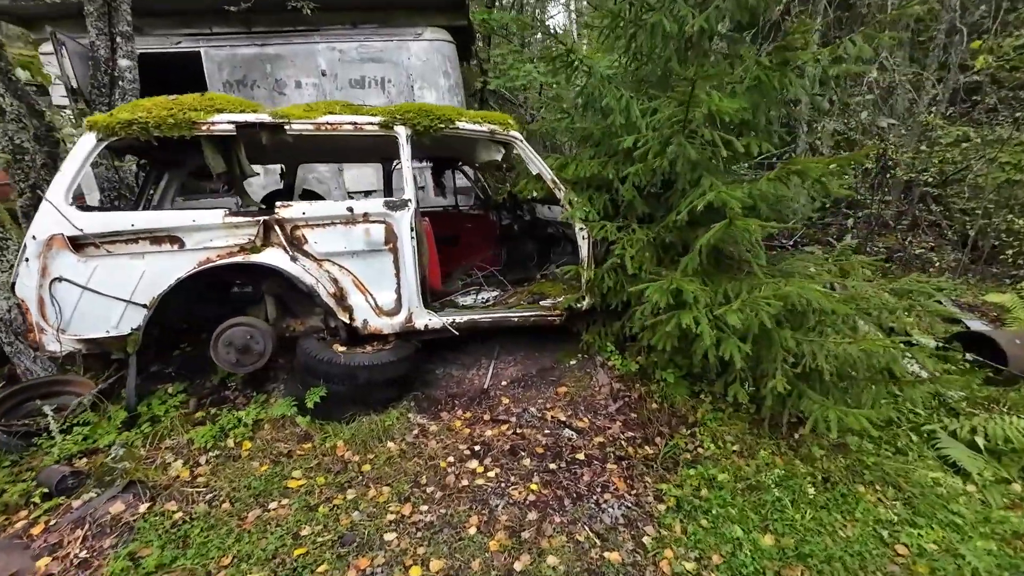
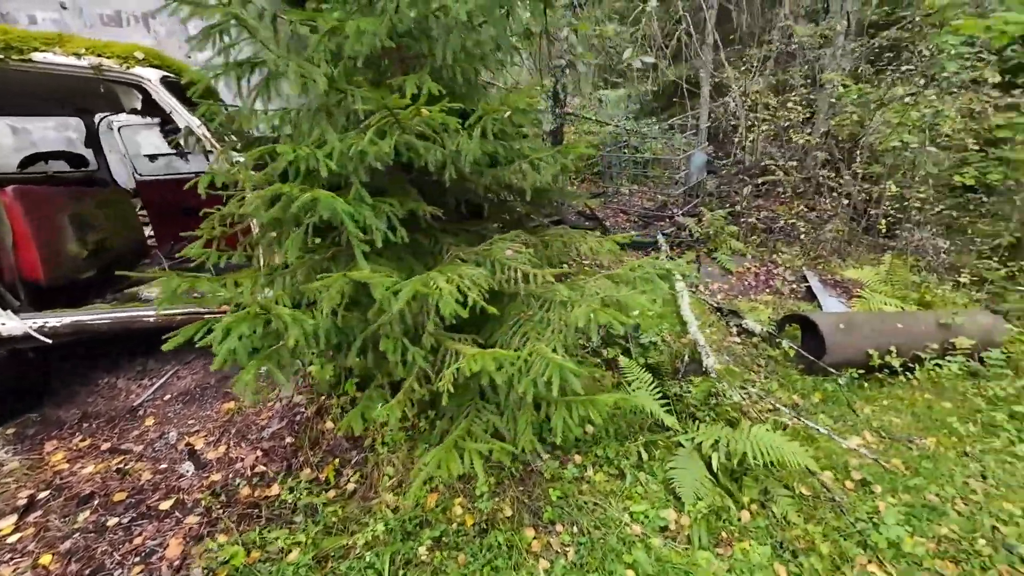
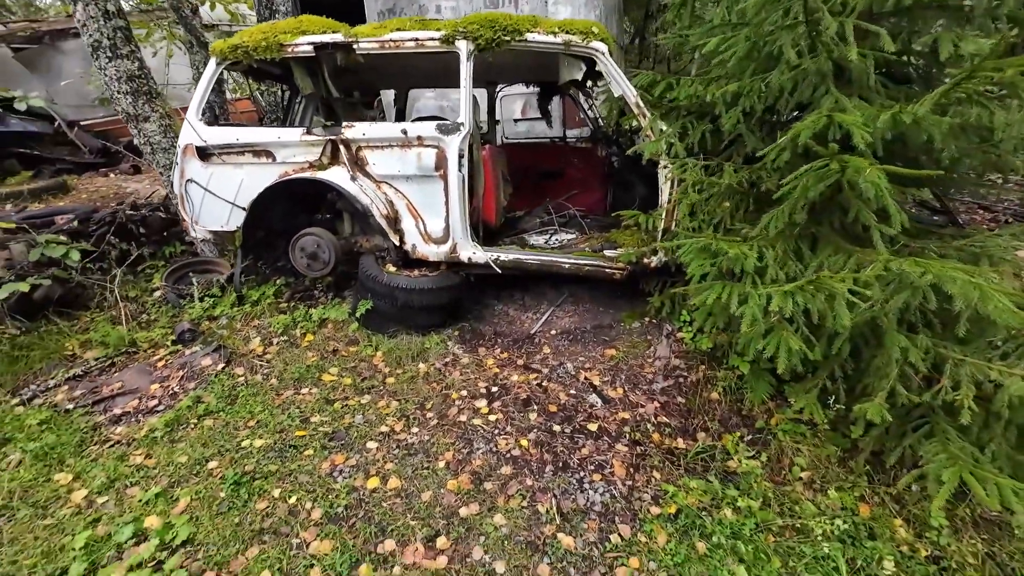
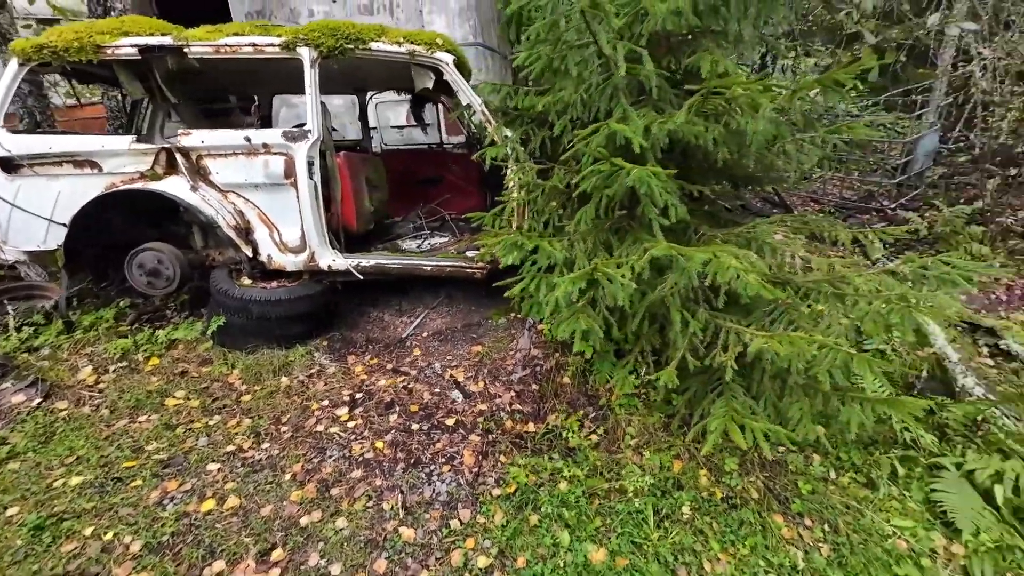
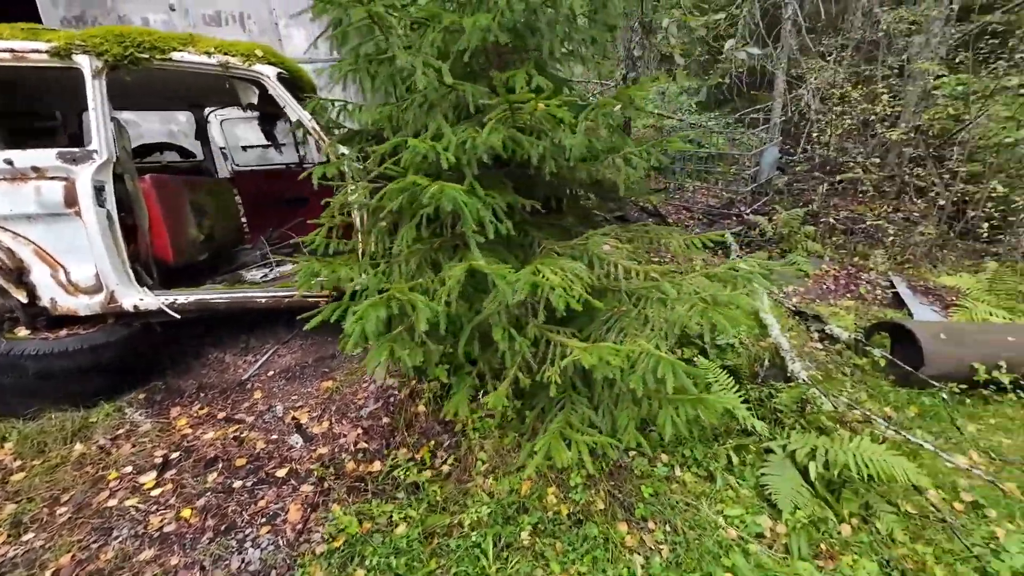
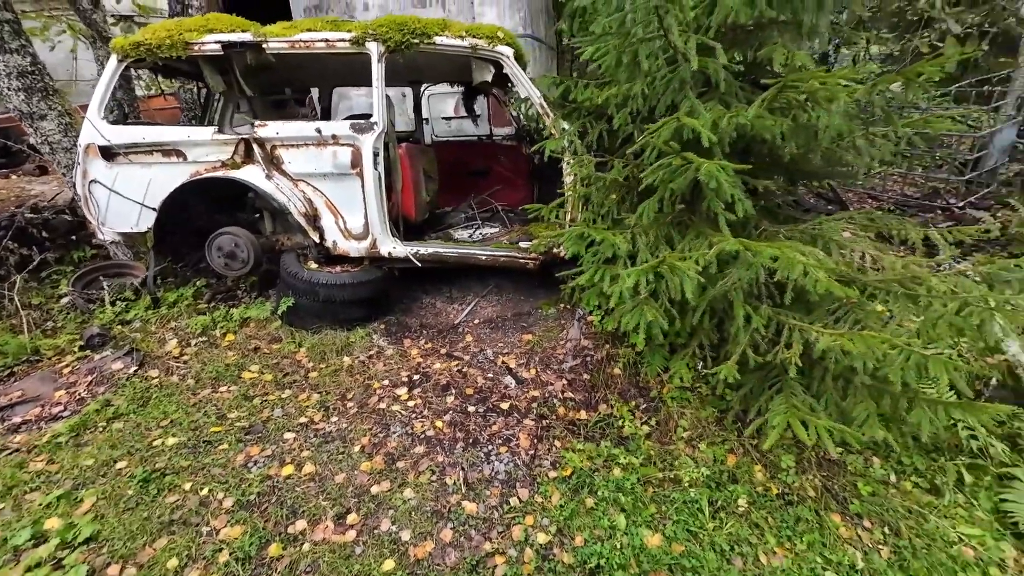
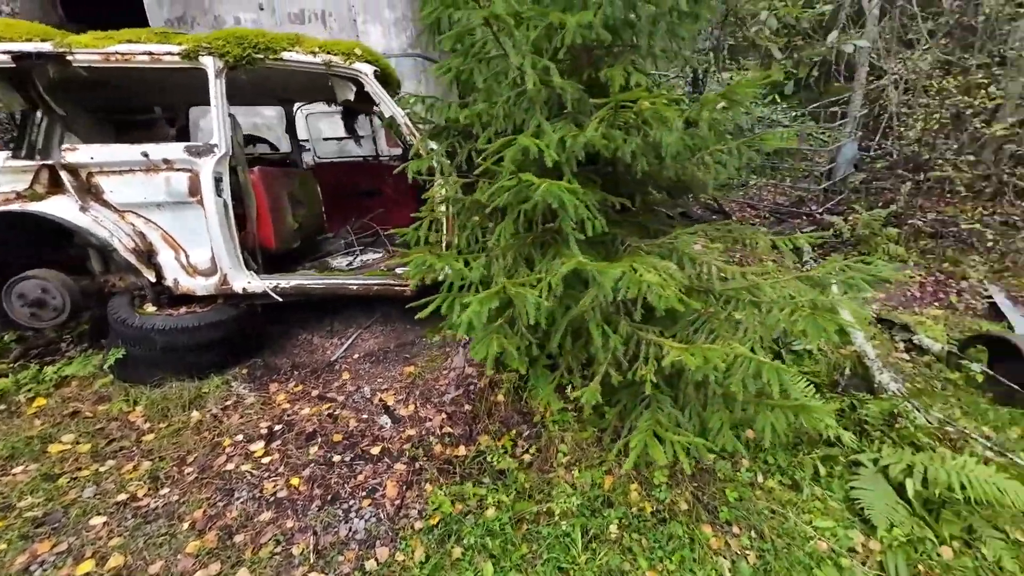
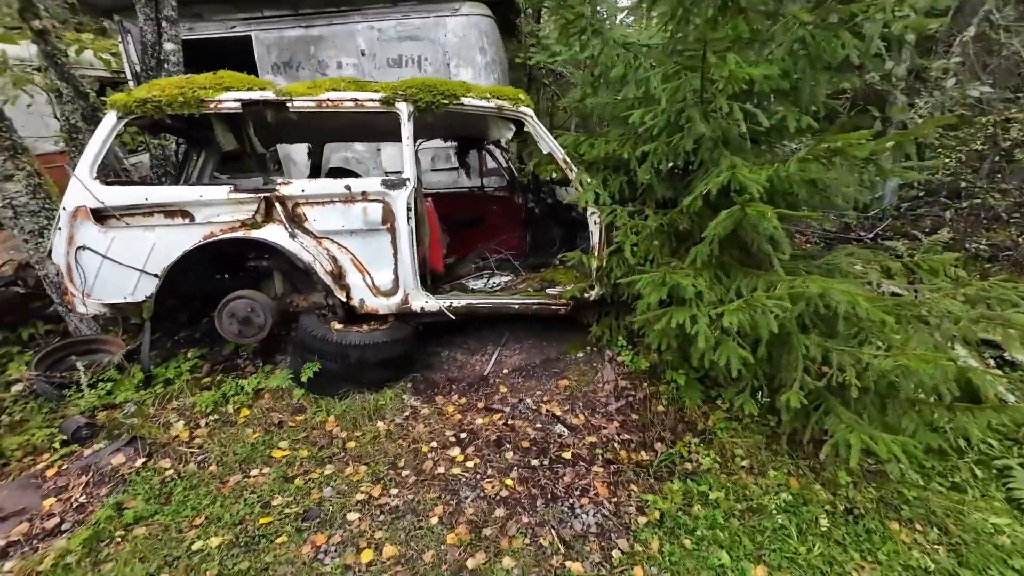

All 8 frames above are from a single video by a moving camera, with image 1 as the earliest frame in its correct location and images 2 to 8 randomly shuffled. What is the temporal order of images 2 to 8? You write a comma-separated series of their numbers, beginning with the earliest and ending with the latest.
8, 3, 6, 4, 7, 5, 2
